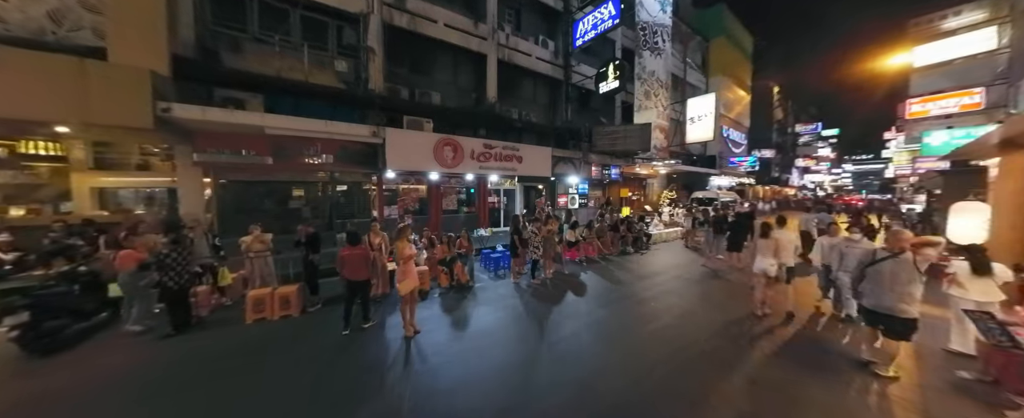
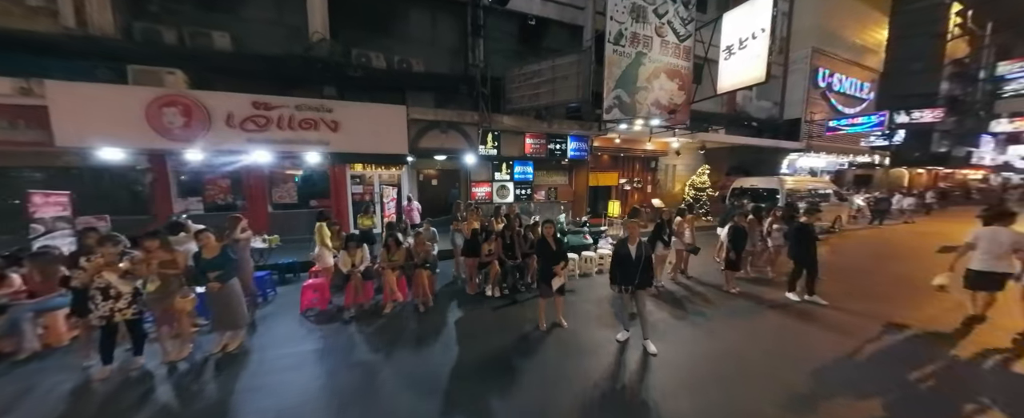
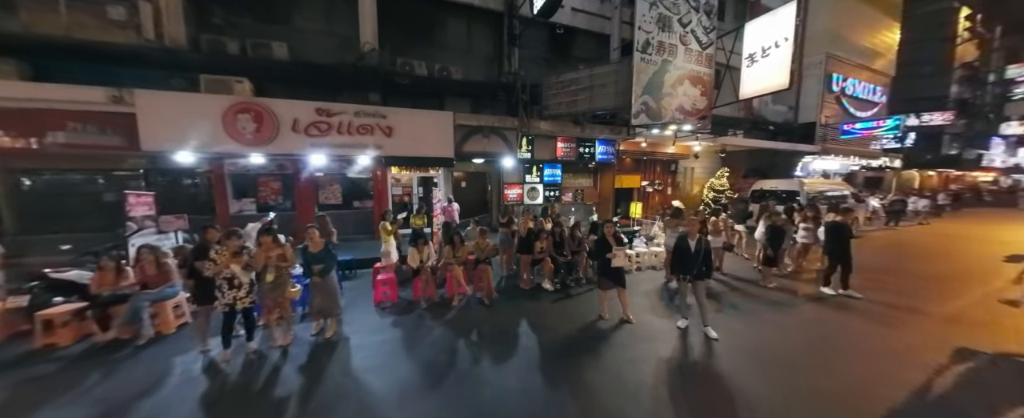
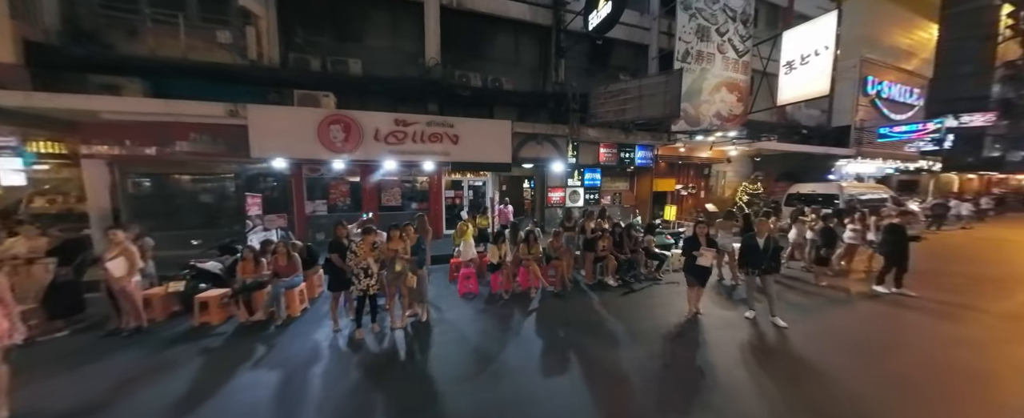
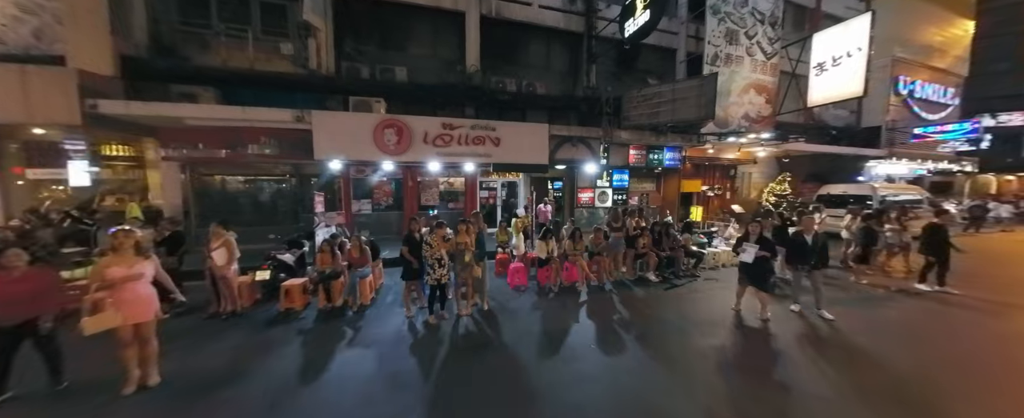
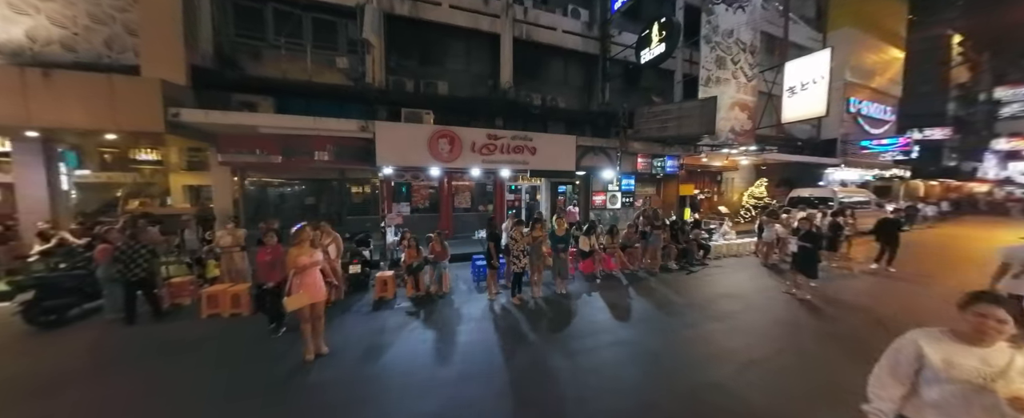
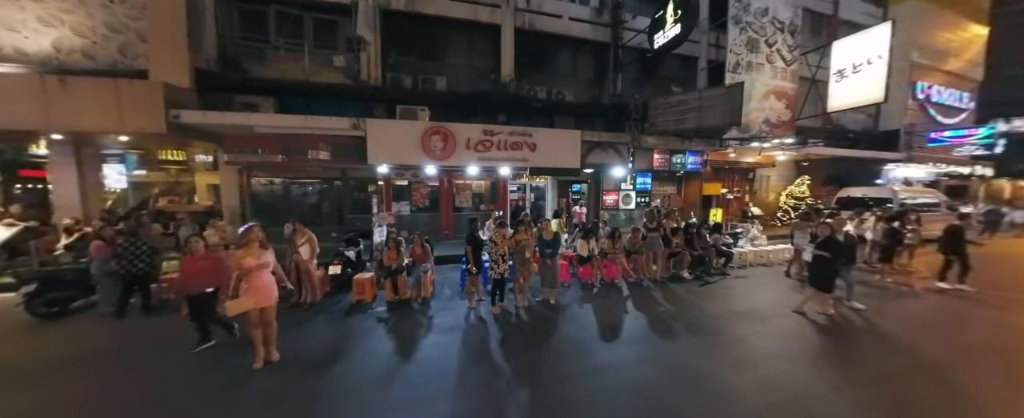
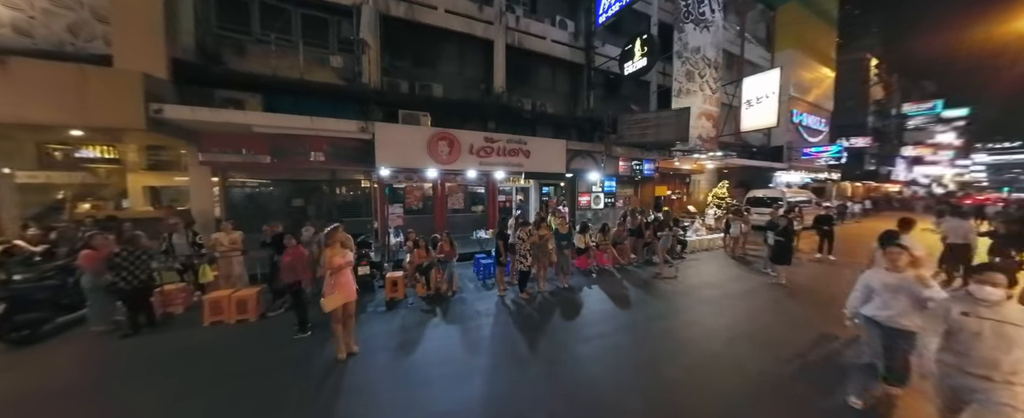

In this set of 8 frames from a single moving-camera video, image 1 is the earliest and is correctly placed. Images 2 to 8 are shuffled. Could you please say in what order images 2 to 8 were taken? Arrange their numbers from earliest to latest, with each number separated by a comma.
8, 6, 7, 5, 4, 3, 2
